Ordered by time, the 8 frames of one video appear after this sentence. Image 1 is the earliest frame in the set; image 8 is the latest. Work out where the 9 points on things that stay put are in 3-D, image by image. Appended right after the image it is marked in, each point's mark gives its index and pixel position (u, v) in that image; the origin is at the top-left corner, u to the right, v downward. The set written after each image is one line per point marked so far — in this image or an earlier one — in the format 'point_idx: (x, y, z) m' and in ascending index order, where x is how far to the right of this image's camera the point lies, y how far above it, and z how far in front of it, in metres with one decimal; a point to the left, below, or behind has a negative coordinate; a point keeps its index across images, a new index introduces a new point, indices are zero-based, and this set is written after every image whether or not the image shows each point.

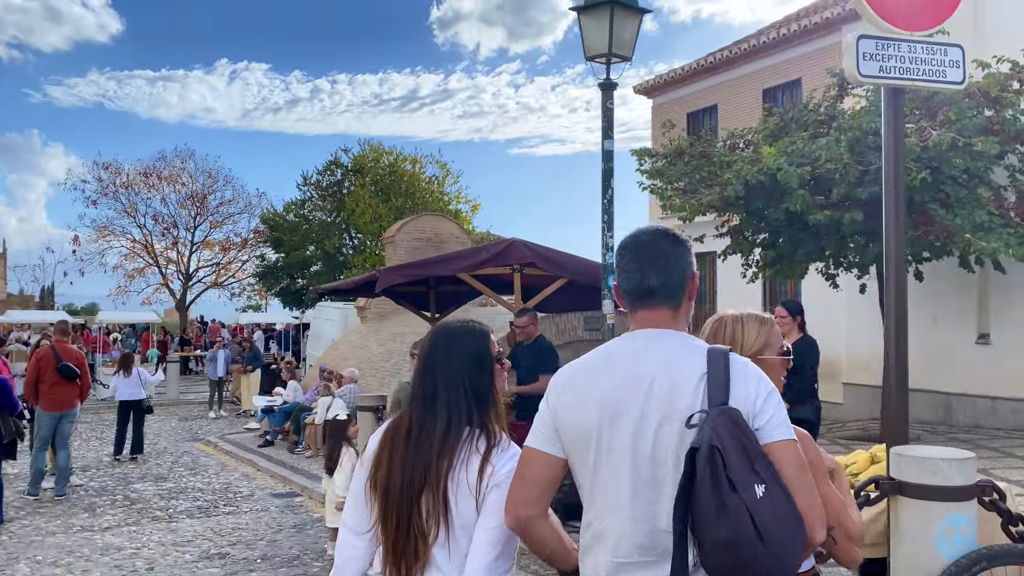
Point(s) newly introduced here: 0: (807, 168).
0: (+3.7, +1.5, +10.1) m
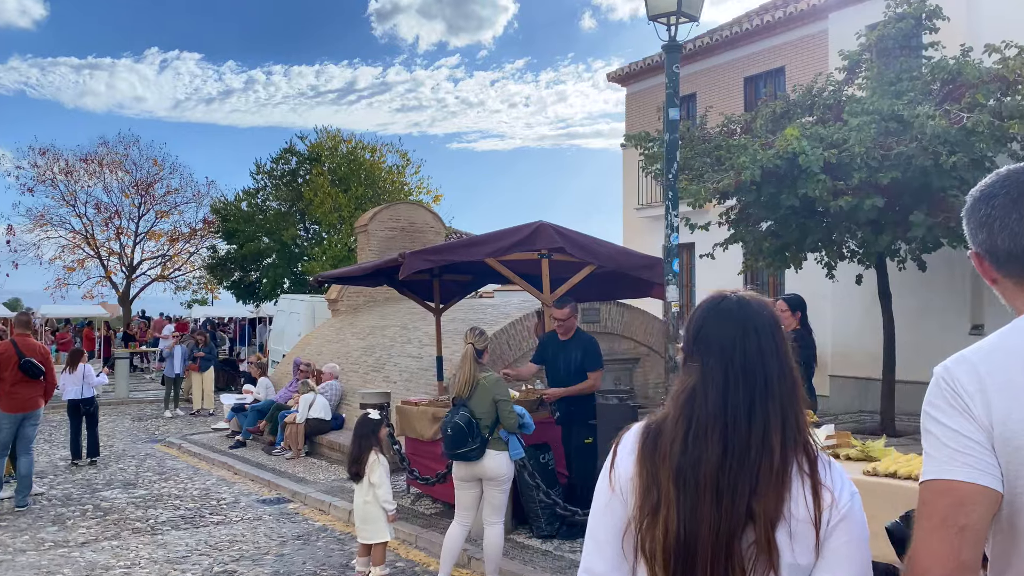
0: (+3.8, +1.6, +9.7) m
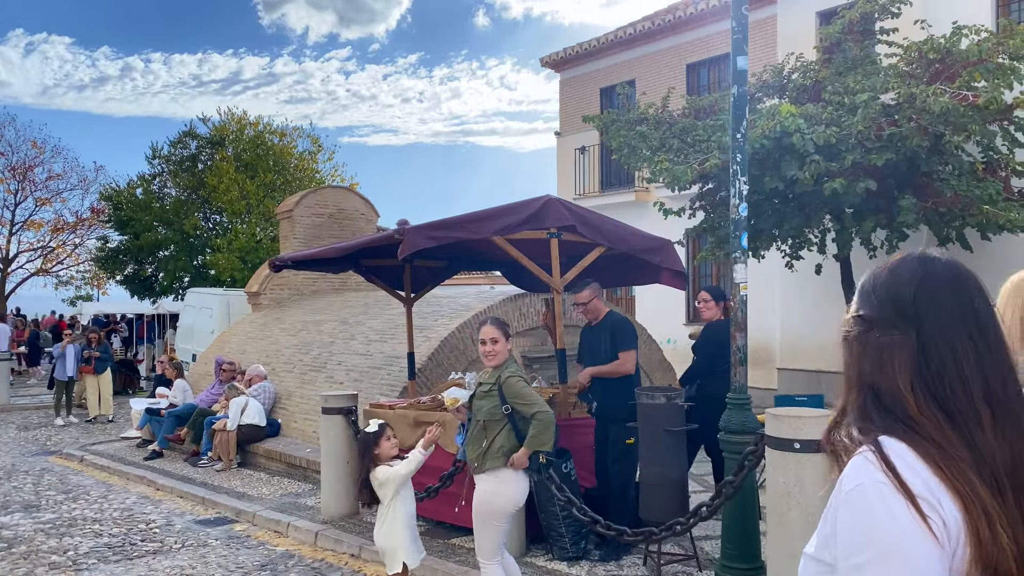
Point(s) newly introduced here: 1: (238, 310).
0: (+3.5, +1.7, +9.2) m
1: (-5.3, -0.4, +16.2) m
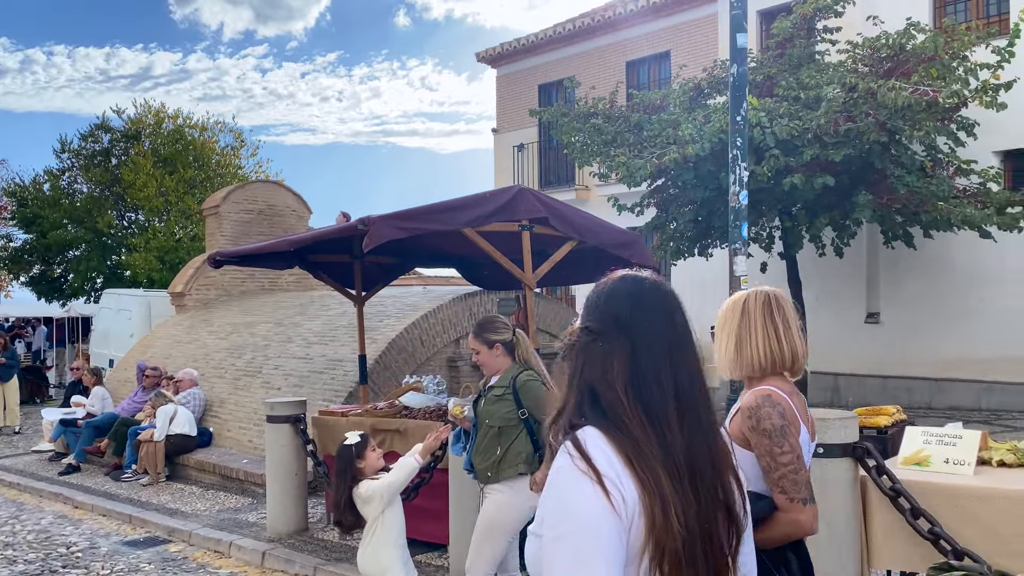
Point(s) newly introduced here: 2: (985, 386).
0: (+2.9, +1.8, +9.1) m
1: (-6.4, -0.4, +15.3) m
2: (+6.1, -1.3, +10.8) m
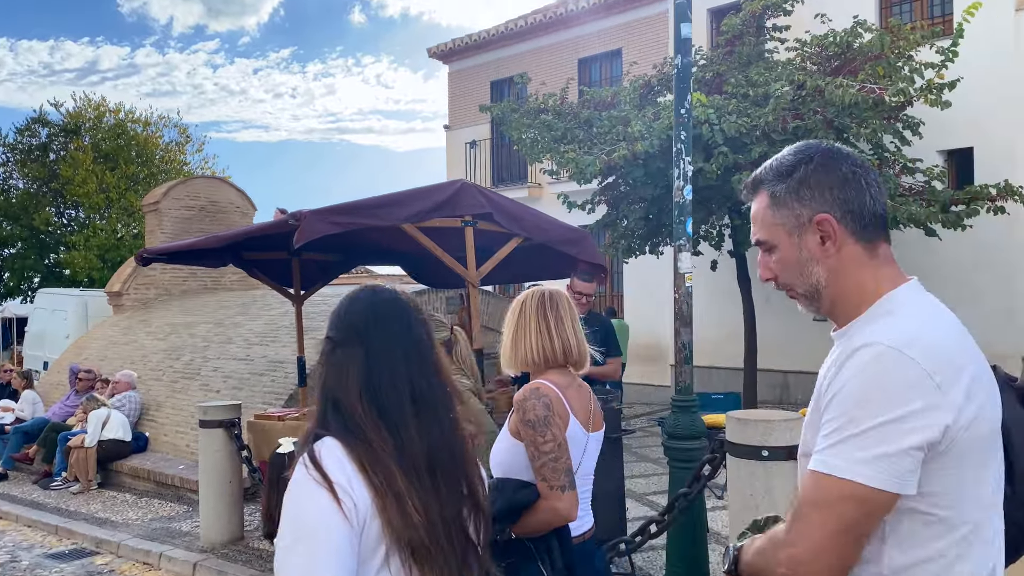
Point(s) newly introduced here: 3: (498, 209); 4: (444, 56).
0: (+2.4, +1.8, +9.0) m
1: (-7.3, -0.4, +14.7) m
2: (+5.4, -1.2, +10.9) m
3: (-0.1, +0.5, +5.7) m
4: (-1.5, +5.1, +18.5) m
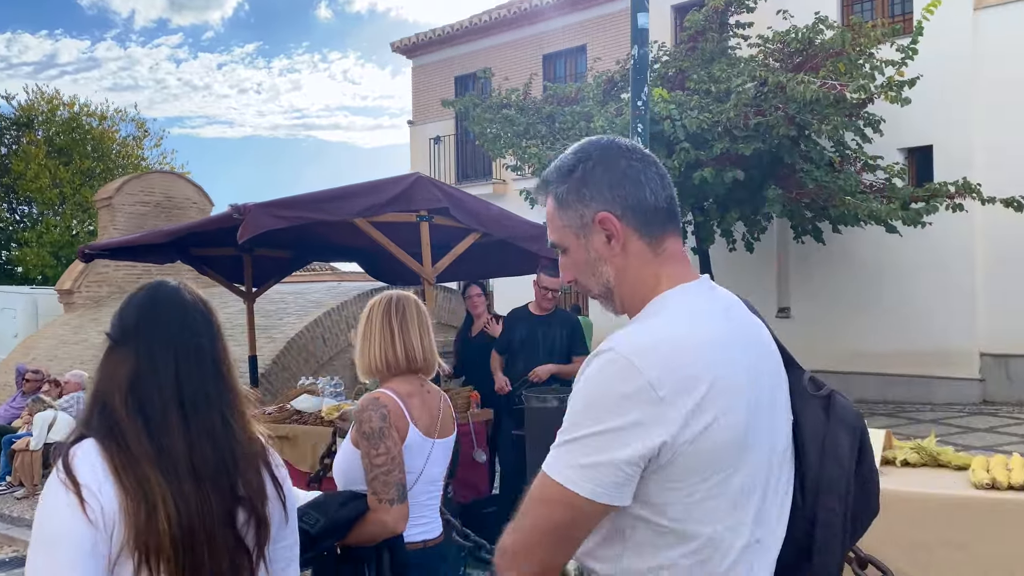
0: (+2.0, +1.8, +9.0) m
1: (-7.9, -0.4, +14.3) m
2: (+4.9, -1.2, +11.0) m
3: (-0.4, +0.6, +5.5) m
4: (-2.3, +5.1, +18.2) m
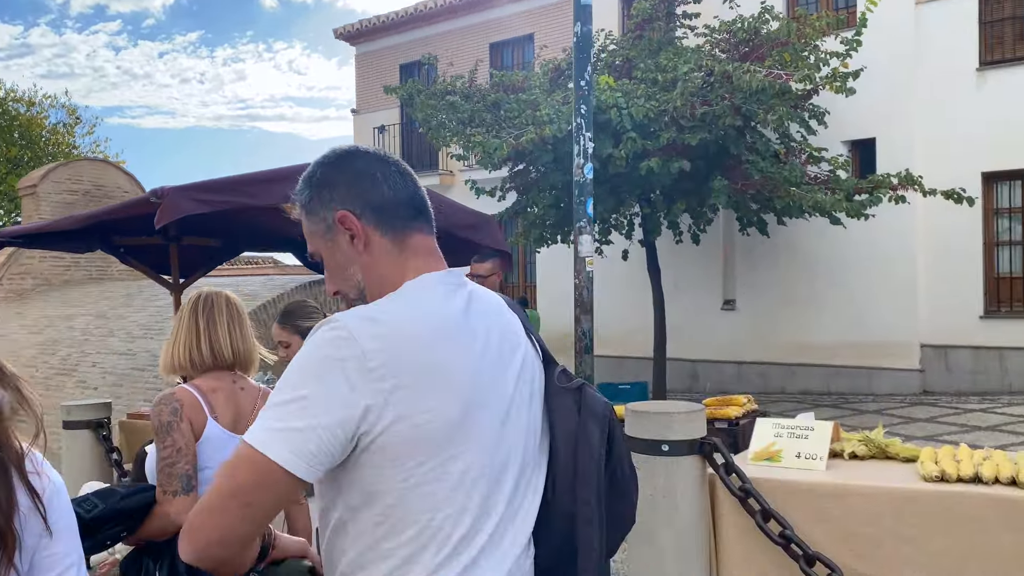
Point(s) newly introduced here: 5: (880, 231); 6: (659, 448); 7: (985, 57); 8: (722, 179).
0: (+1.4, +1.9, +8.9) m
1: (-8.8, -0.3, +13.6) m
2: (+4.2, -1.1, +11.0) m
3: (-0.8, +0.6, +5.3) m
4: (-3.4, +5.3, +17.8) m
5: (+4.7, +0.7, +10.7) m
6: (+0.5, -0.6, +3.0) m
7: (+5.7, +2.8, +10.2) m
8: (+2.3, +1.2, +9.0) m
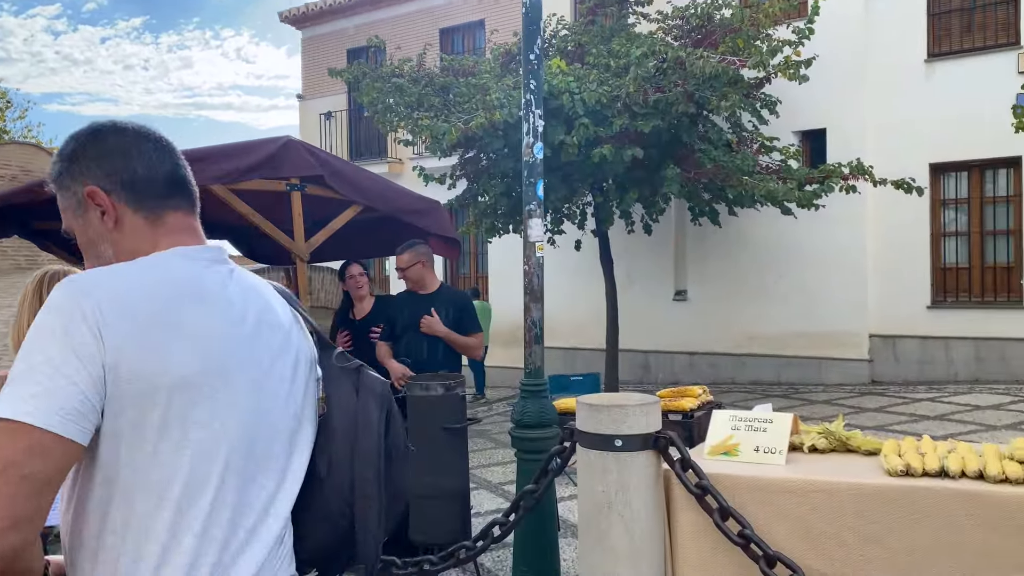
0: (+0.9, +2.0, +8.7) m
1: (-9.6, -0.1, +12.9) m
2: (+3.6, -0.9, +11.0) m
3: (-1.1, +0.7, +5.0) m
4: (-4.4, +5.5, +17.3) m
5: (+4.1, +0.9, +10.7) m
6: (+0.3, -0.5, +2.8) m
7: (+5.1, +2.9, +10.2) m
8: (+1.7, +1.3, +8.9) m
